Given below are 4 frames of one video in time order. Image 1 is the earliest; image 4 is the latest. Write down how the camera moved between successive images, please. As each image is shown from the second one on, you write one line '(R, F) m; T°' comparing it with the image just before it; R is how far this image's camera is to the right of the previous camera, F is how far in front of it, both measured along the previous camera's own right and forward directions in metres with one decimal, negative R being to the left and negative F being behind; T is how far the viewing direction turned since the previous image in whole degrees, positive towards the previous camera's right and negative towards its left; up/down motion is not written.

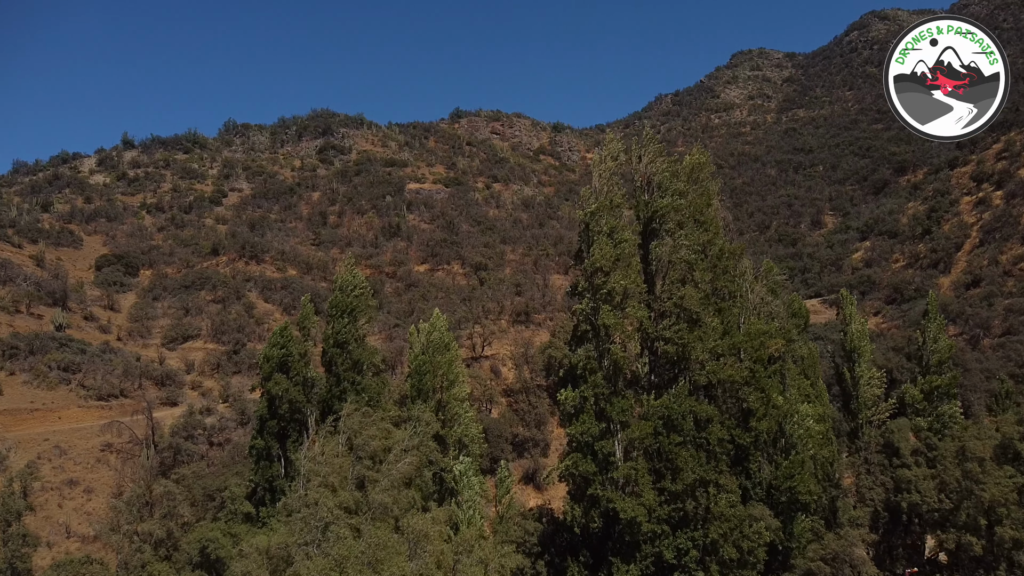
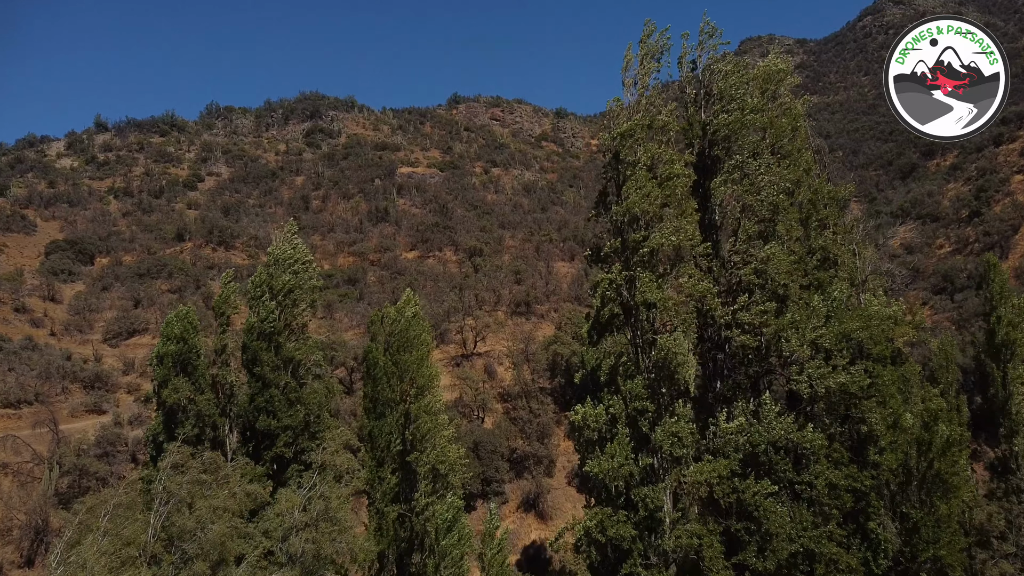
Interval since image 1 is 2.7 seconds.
(+0.1, +4.1) m; 0°
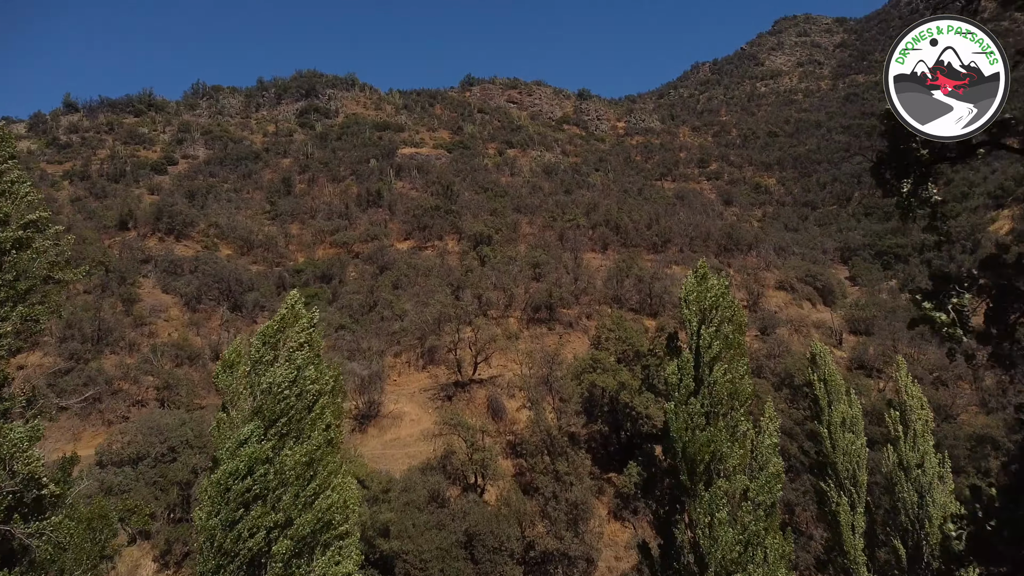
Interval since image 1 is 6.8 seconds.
(+0.1, +6.7) m; -1°
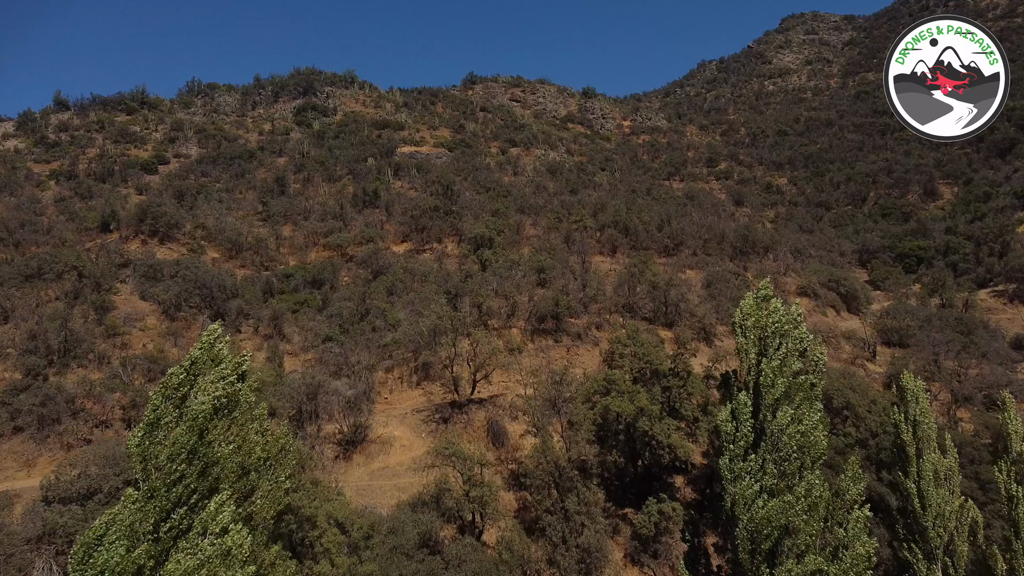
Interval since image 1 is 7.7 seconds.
(0.0, +1.5) m; 0°
